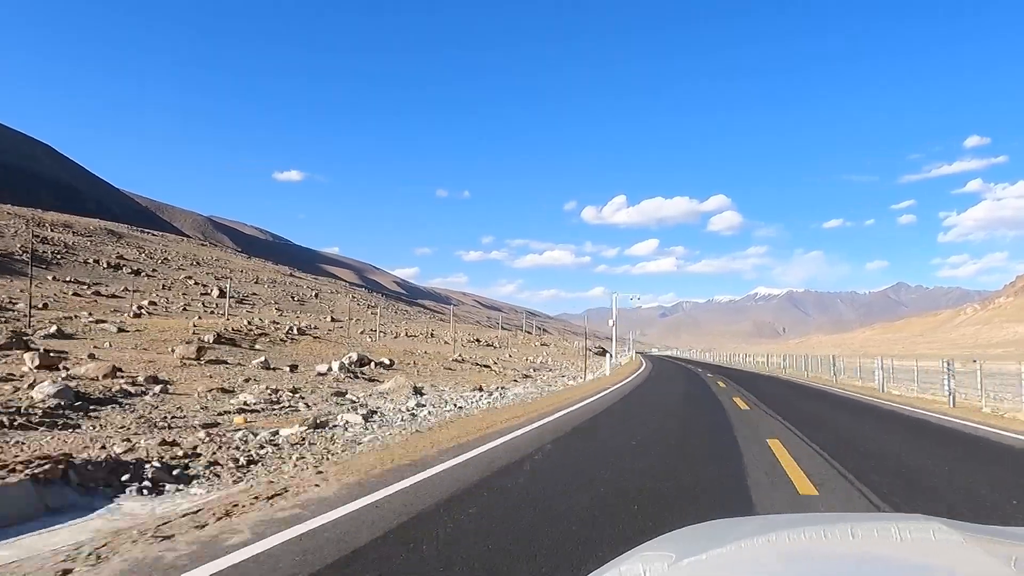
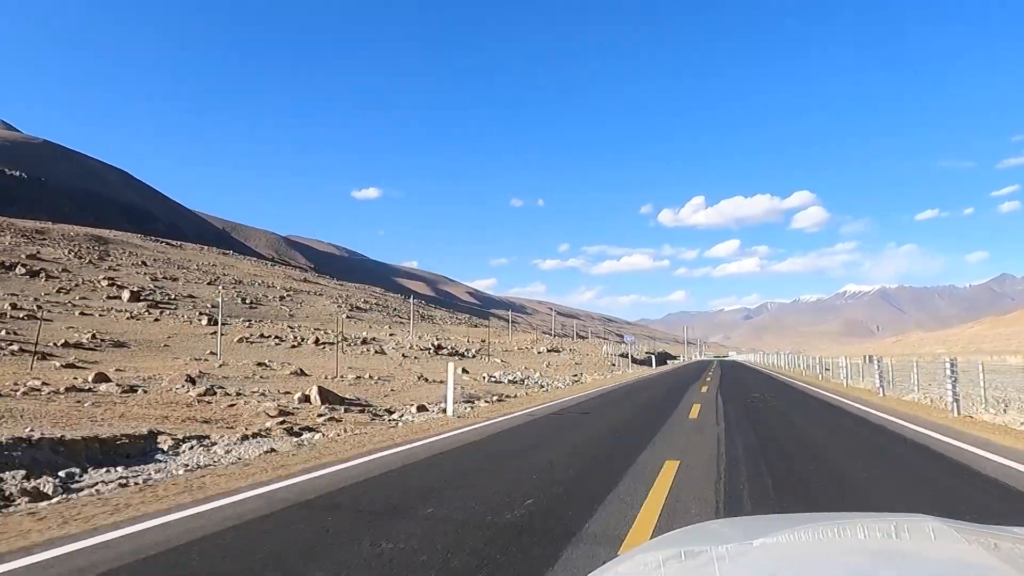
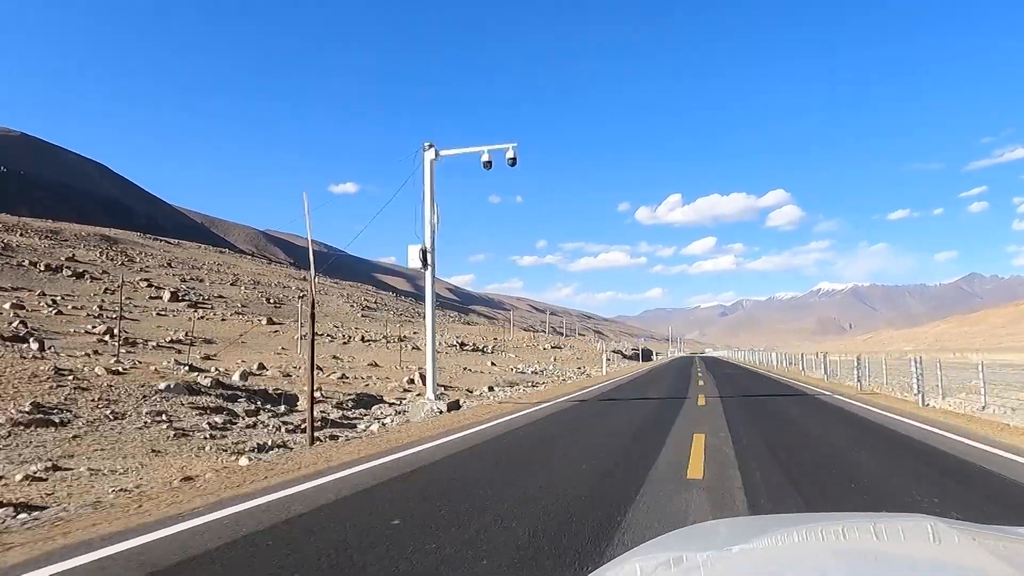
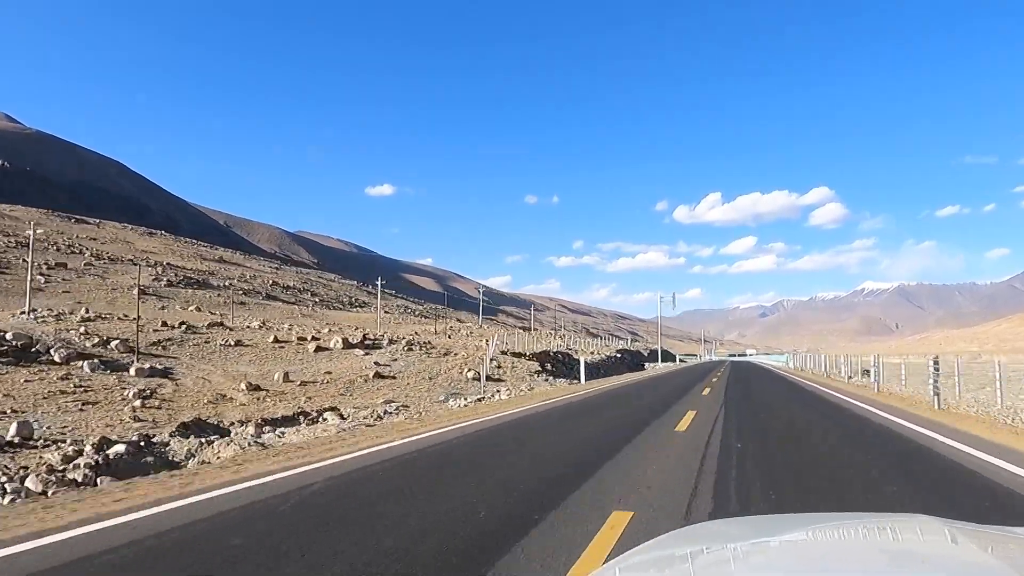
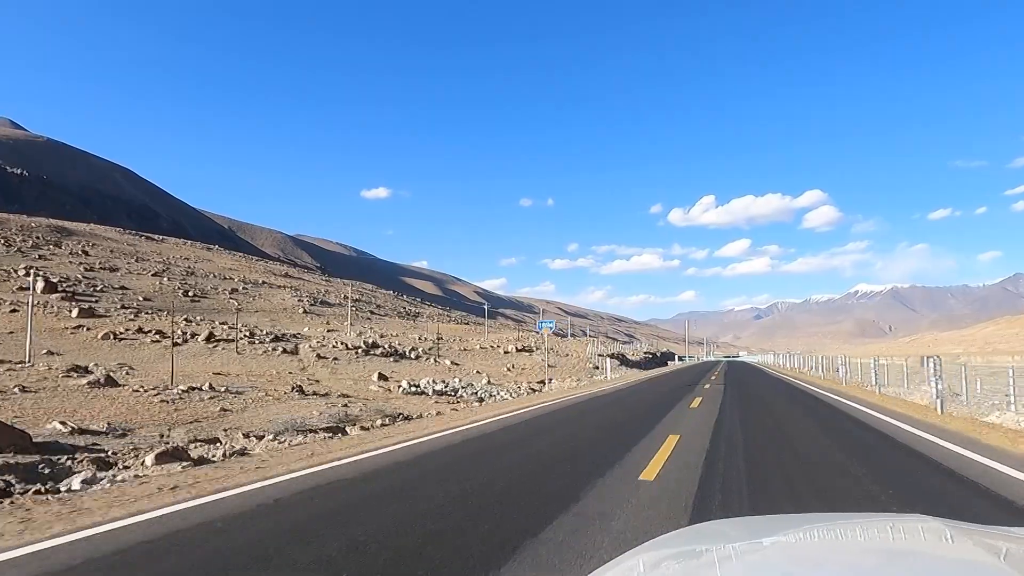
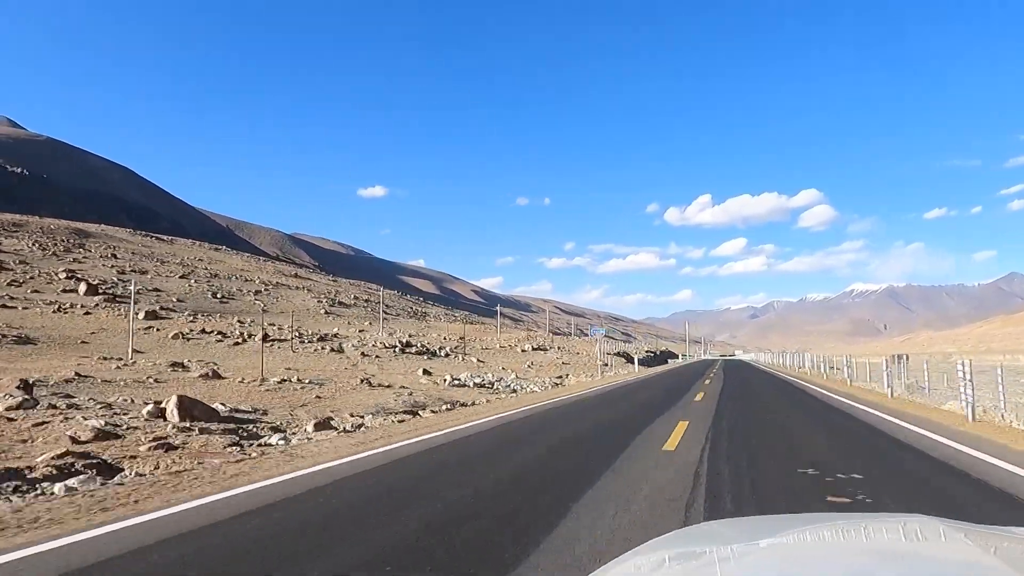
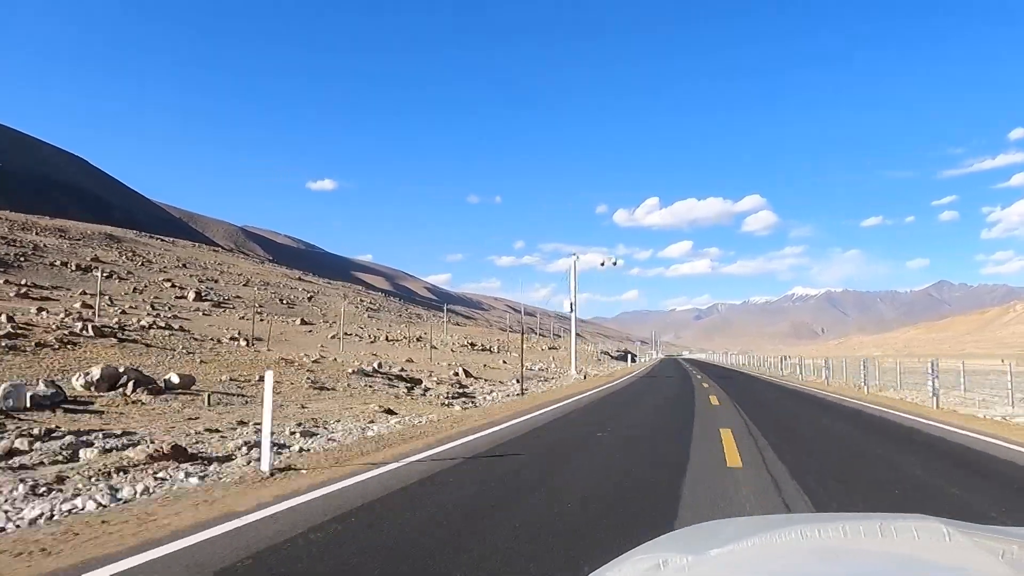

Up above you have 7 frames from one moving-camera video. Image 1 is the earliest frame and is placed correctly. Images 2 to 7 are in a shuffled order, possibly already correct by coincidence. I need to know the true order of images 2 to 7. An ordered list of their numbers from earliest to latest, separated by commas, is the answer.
7, 3, 2, 6, 5, 4
